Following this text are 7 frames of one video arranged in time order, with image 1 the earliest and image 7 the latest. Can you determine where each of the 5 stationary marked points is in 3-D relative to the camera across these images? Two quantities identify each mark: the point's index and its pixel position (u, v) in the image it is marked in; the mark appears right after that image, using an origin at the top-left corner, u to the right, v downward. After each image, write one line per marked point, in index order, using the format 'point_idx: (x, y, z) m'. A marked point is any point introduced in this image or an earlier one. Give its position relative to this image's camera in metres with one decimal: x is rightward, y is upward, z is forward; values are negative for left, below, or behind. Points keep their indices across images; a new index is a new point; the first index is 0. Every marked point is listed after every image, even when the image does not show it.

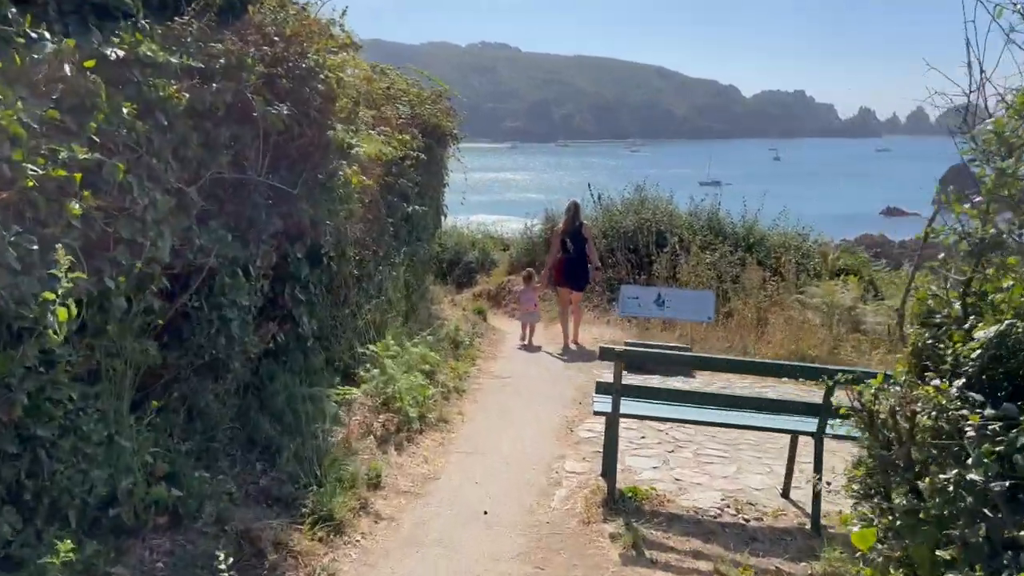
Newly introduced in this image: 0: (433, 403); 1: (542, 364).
0: (-0.7, -1.0, +7.0) m
1: (+0.4, -1.0, +10.3) m
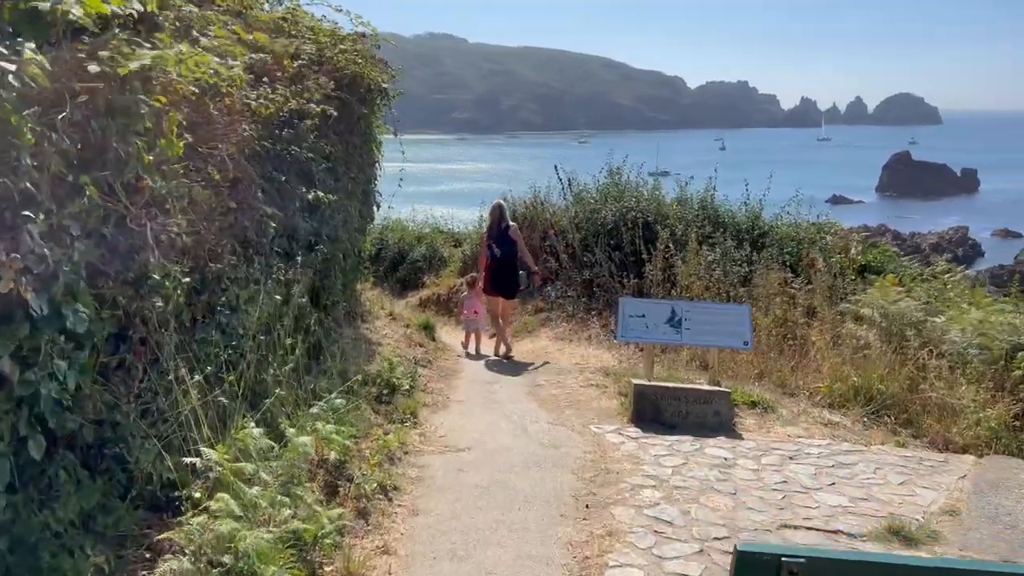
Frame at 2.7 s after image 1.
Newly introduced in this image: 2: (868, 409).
0: (-0.8, -1.2, +3.8) m
1: (0.0, -1.1, +7.2) m
2: (+3.3, -1.1, +7.7) m
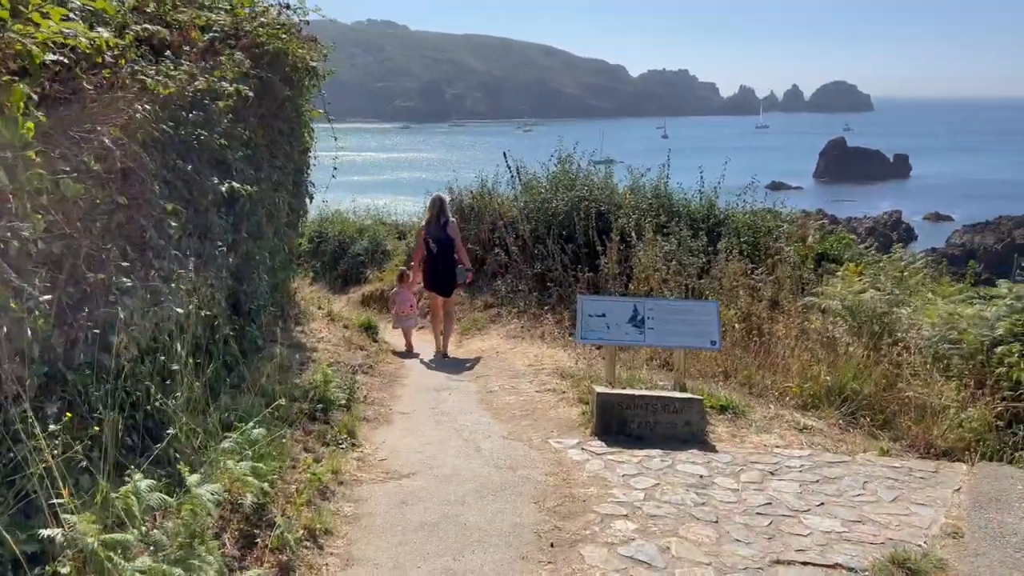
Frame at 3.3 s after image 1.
0: (-1.0, -1.3, +3.0) m
1: (-0.4, -1.1, +6.5) m
2: (+2.9, -1.1, +7.2) m
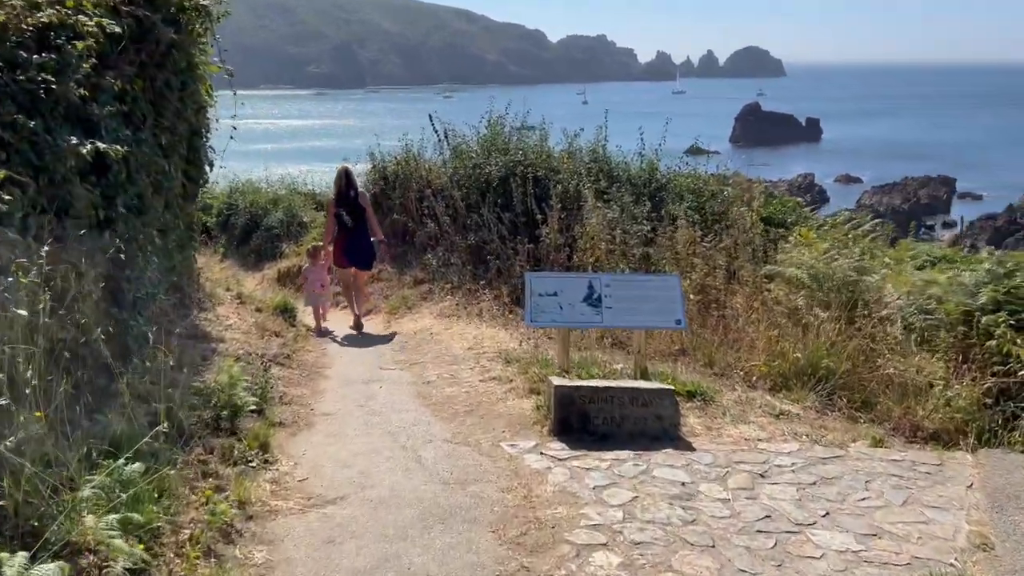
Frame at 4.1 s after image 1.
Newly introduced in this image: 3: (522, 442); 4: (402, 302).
0: (-1.1, -1.3, +2.1) m
1: (-0.7, -1.0, +5.5) m
2: (+2.5, -0.8, +6.6) m
3: (+0.1, -1.0, +5.3) m
4: (-1.5, -0.2, +11.0) m
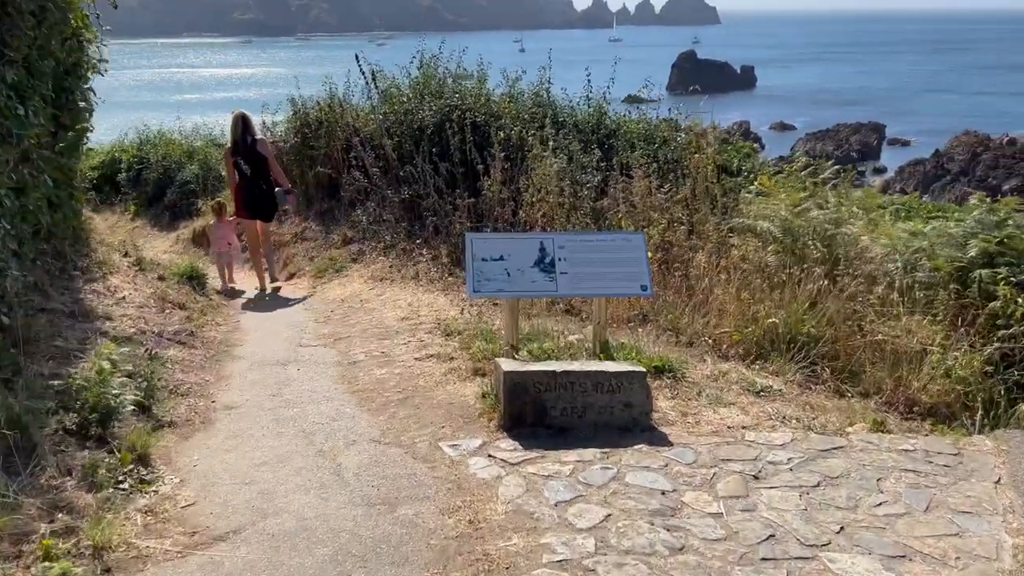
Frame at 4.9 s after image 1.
0: (-1.1, -1.3, +1.1) m
1: (-1.1, -0.8, +4.6) m
2: (+2.0, -0.5, +5.8) m
3: (-0.2, -0.8, +4.4) m
4: (-2.2, +0.3, +9.9) m
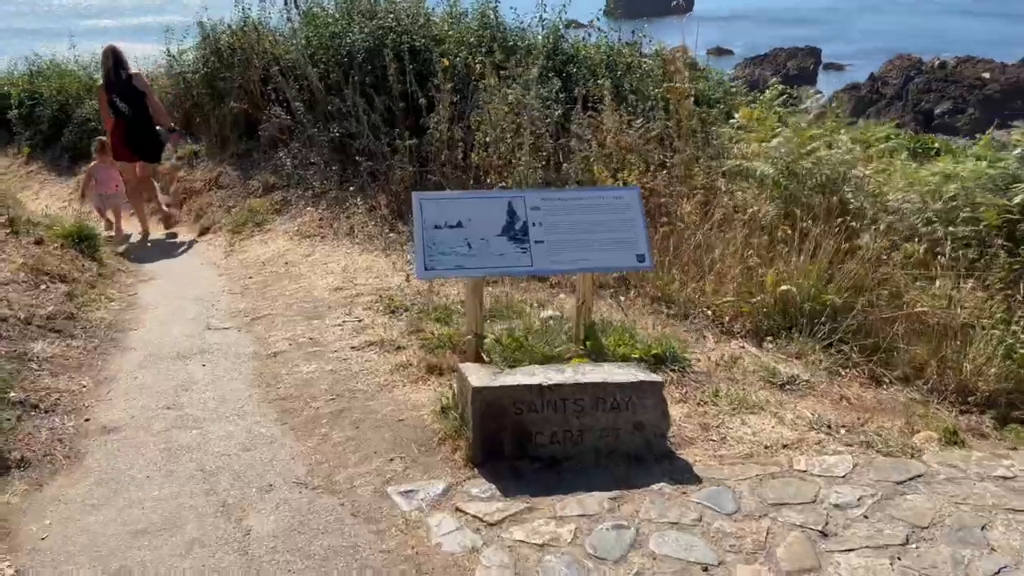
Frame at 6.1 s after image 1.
0: (-1.0, -1.6, 0.0) m
1: (-1.2, -0.8, +3.4) m
2: (+1.8, -0.3, +4.8) m
3: (-0.3, -0.8, +3.2) m
4: (-2.7, +0.7, +8.5) m
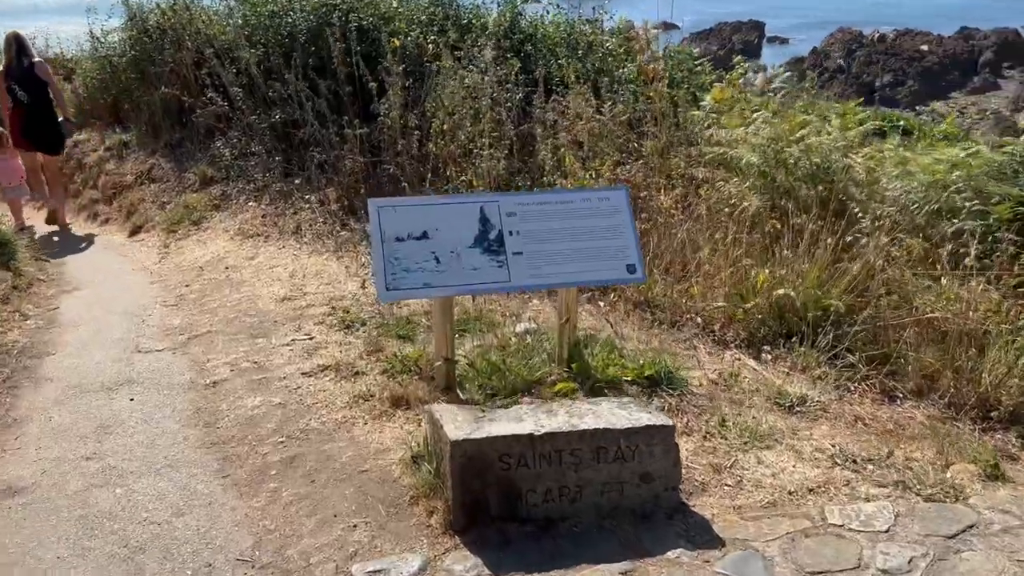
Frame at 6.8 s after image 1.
0: (-0.8, -1.8, -0.6) m
1: (-1.2, -0.9, +2.8) m
2: (+1.7, -0.3, +4.4) m
3: (-0.4, -0.9, +2.7) m
4: (-3.1, +0.7, +7.8) m
